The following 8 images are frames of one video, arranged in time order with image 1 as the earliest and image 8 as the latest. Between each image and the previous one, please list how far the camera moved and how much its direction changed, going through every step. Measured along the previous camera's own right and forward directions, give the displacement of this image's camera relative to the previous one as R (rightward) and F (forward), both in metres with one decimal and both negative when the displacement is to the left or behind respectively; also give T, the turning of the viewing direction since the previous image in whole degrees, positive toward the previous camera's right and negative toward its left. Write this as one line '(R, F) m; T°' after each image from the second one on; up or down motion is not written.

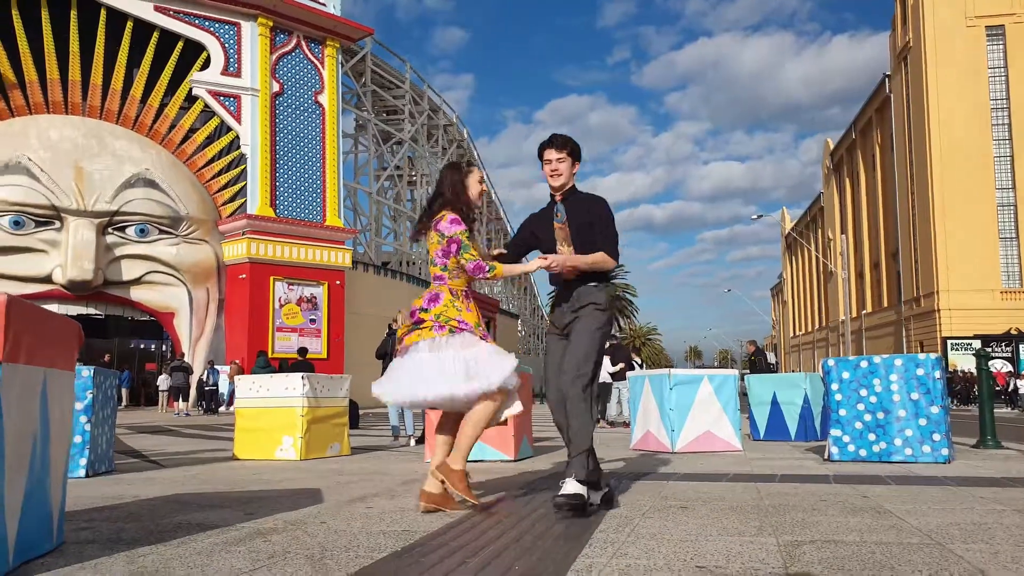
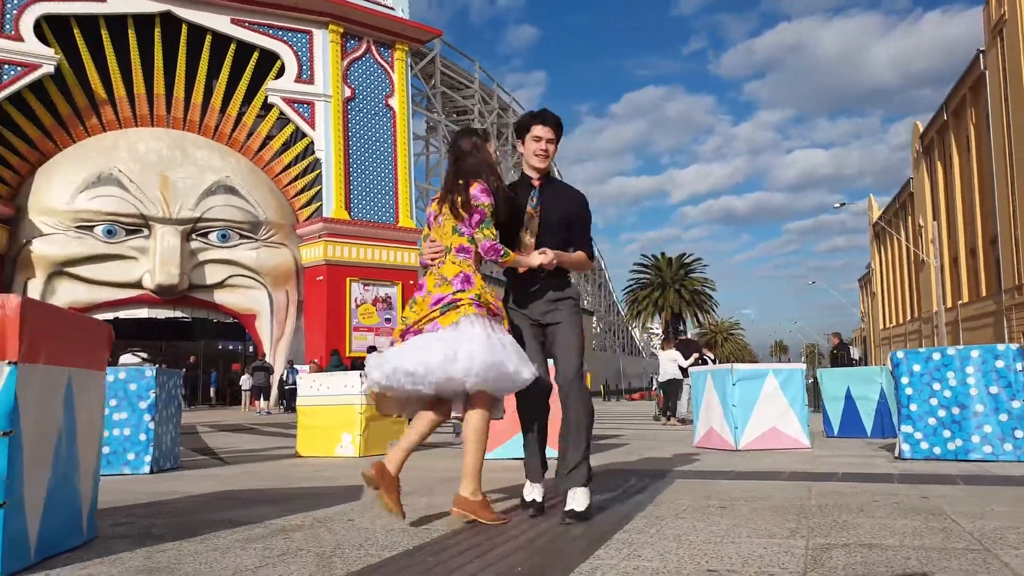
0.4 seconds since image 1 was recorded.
(+0.2, +0.1) m; -6°
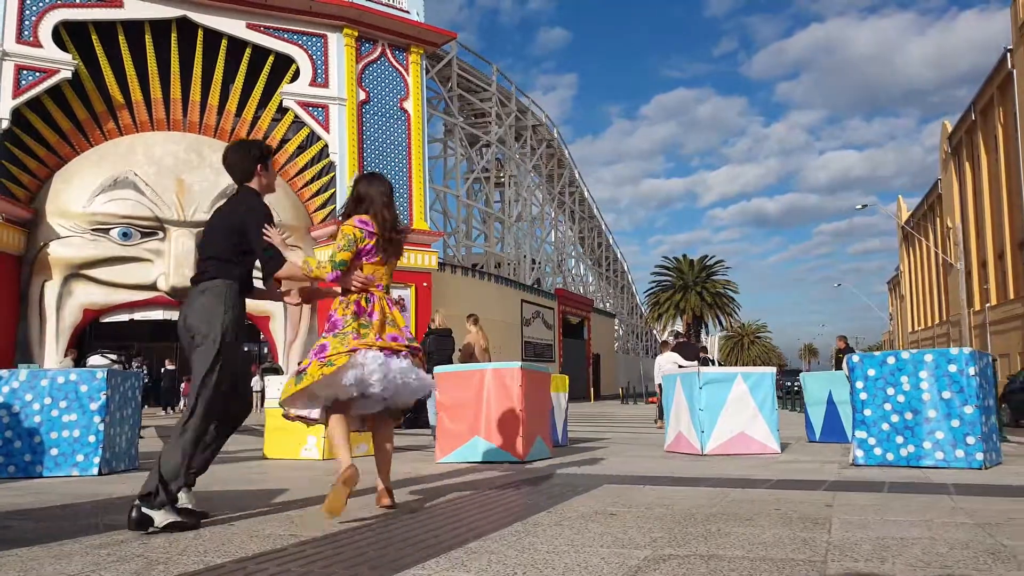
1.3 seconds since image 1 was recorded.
(+0.6, +0.1) m; -2°
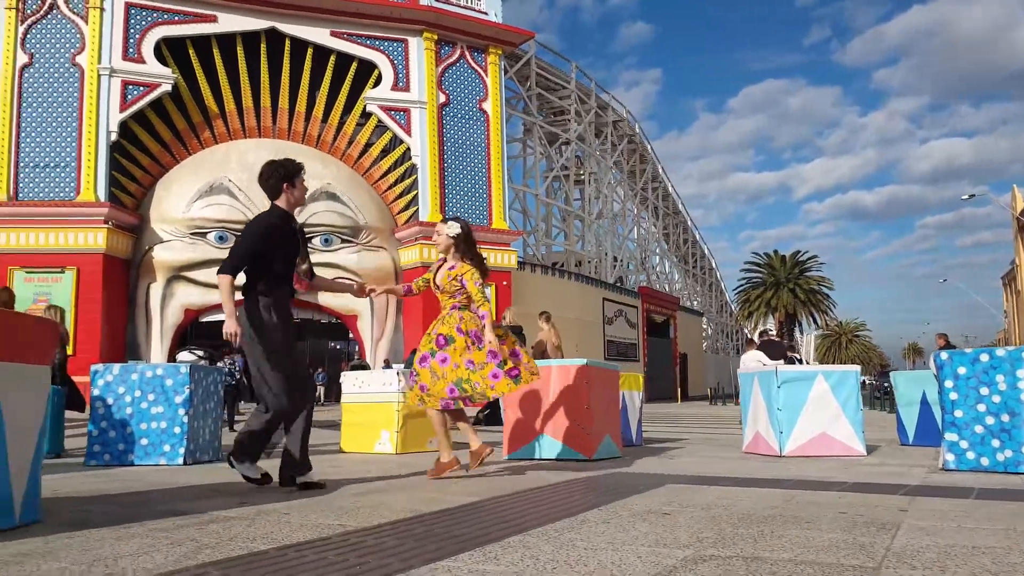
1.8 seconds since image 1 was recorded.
(+0.2, 0.0) m; -6°
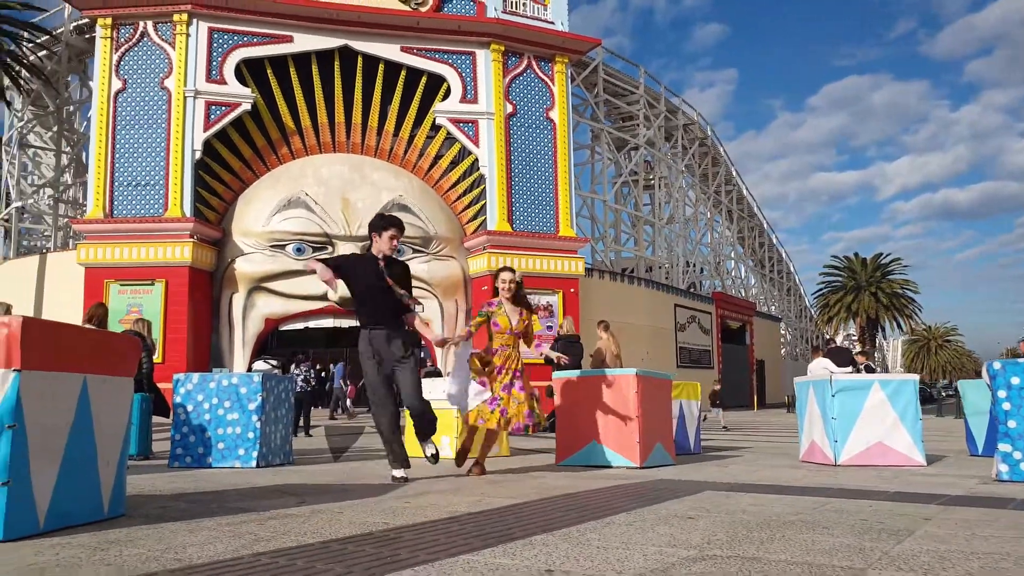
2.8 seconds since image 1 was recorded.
(+0.2, -0.2) m; -5°
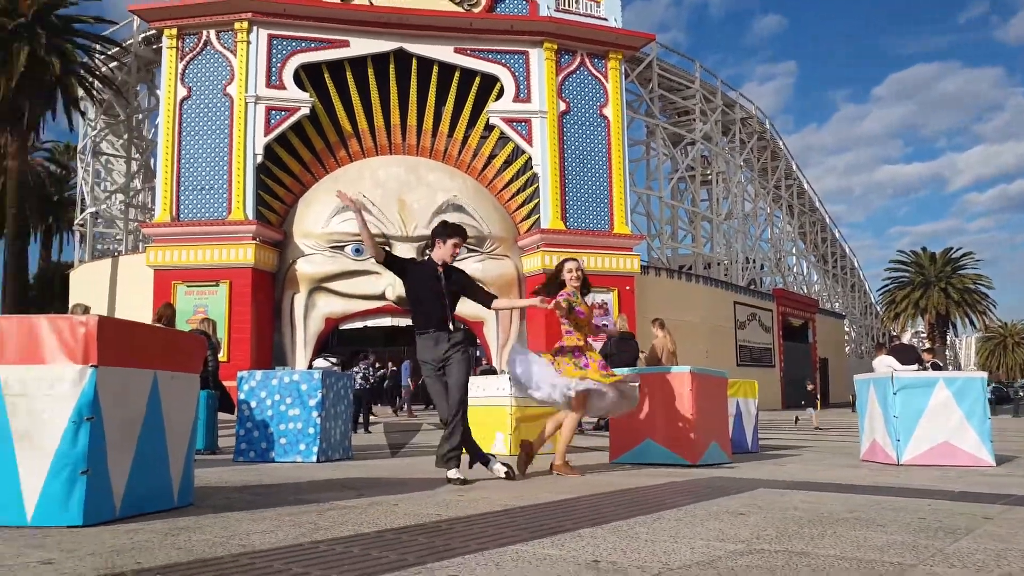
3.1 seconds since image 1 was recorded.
(0.0, -0.1) m; -4°
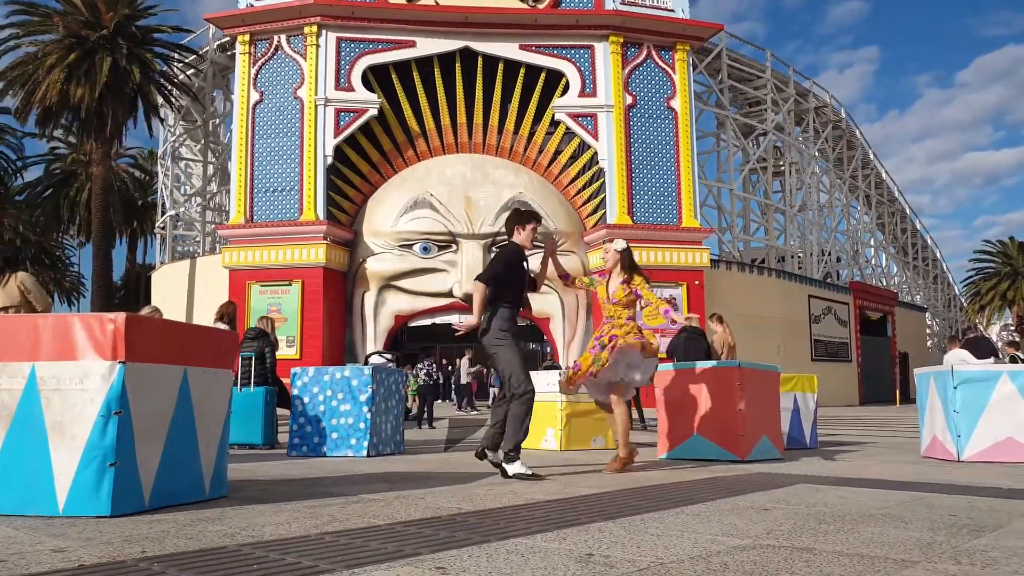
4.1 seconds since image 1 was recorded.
(+0.2, 0.0) m; -5°
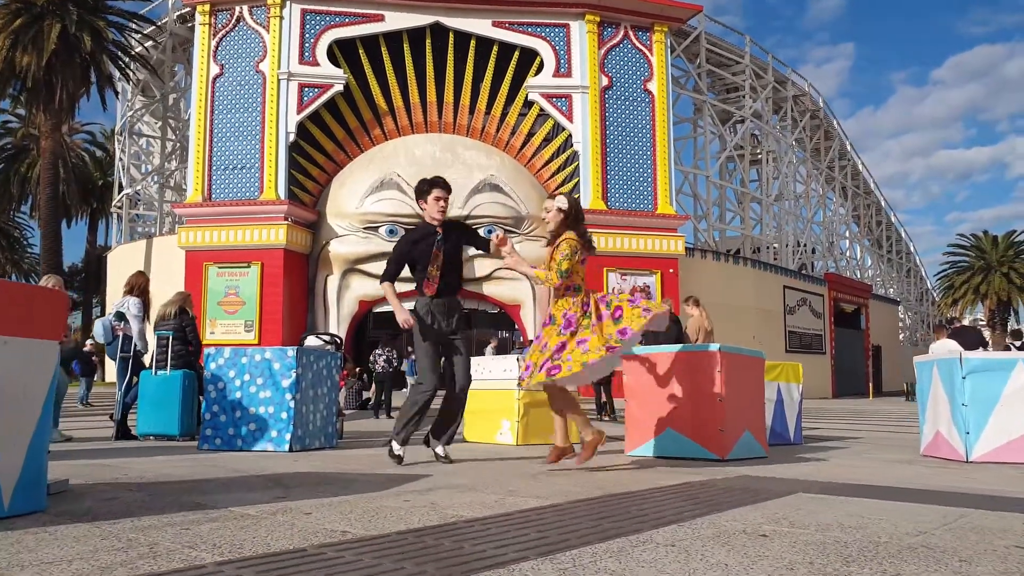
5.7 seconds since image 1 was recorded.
(+0.2, +0.9) m; +2°
